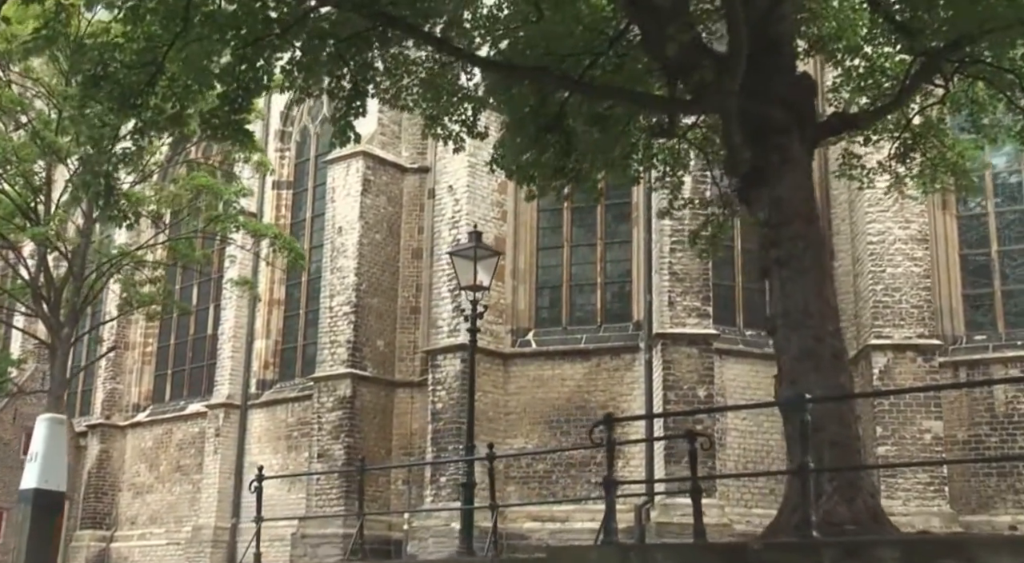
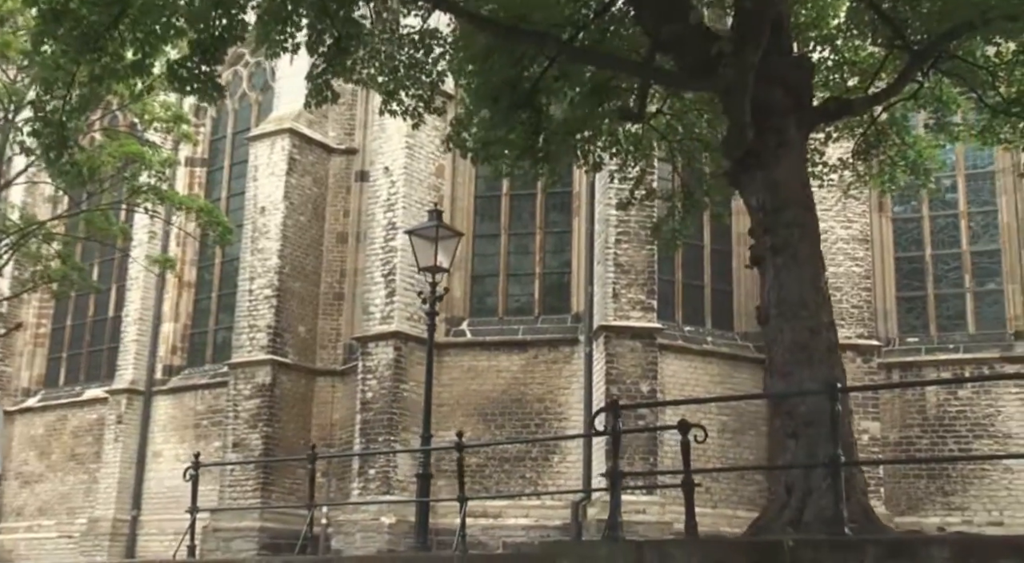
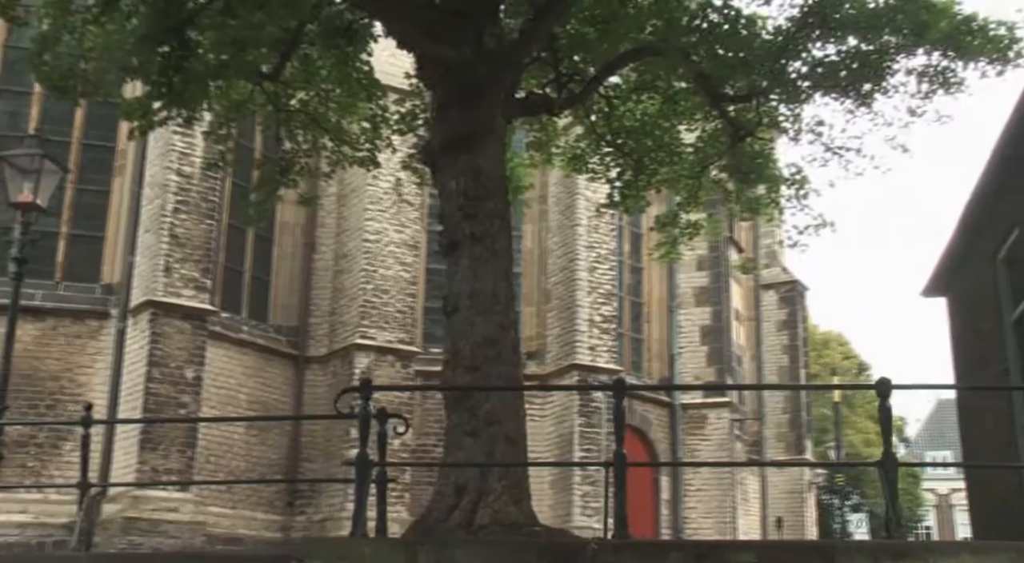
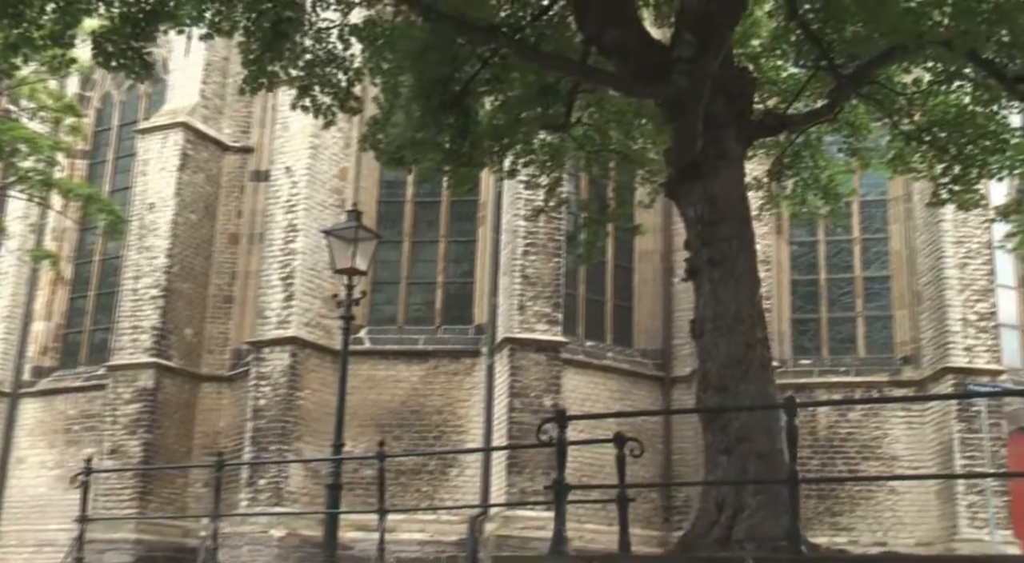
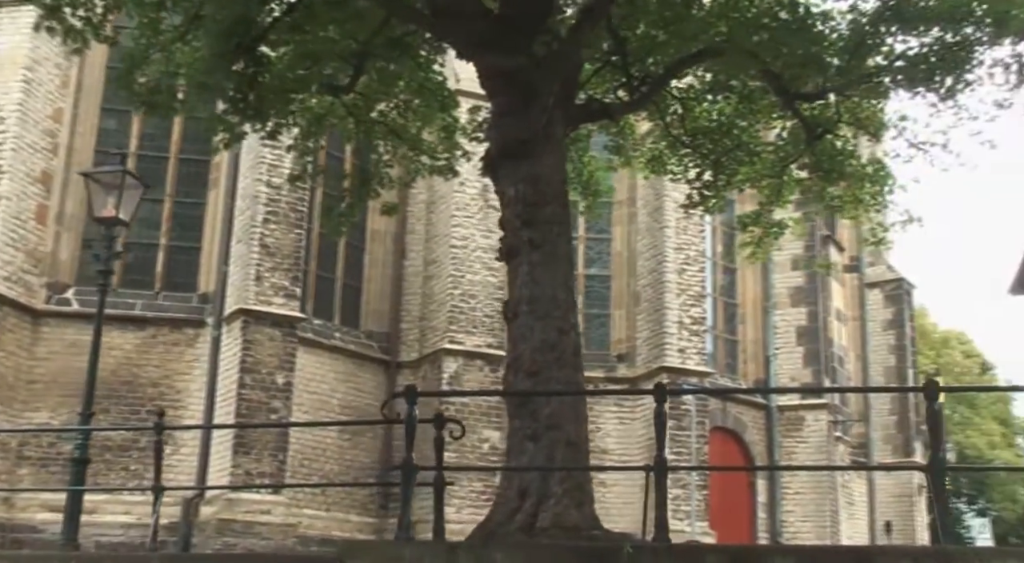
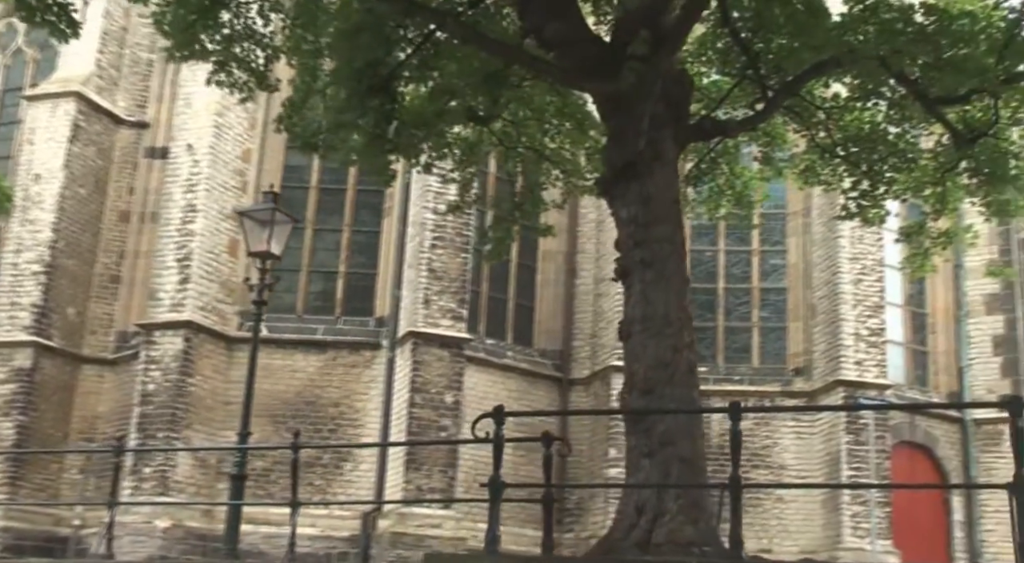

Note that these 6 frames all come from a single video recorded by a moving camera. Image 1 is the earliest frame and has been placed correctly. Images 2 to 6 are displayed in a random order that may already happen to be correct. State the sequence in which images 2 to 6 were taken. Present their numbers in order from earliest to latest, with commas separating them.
2, 4, 6, 5, 3
